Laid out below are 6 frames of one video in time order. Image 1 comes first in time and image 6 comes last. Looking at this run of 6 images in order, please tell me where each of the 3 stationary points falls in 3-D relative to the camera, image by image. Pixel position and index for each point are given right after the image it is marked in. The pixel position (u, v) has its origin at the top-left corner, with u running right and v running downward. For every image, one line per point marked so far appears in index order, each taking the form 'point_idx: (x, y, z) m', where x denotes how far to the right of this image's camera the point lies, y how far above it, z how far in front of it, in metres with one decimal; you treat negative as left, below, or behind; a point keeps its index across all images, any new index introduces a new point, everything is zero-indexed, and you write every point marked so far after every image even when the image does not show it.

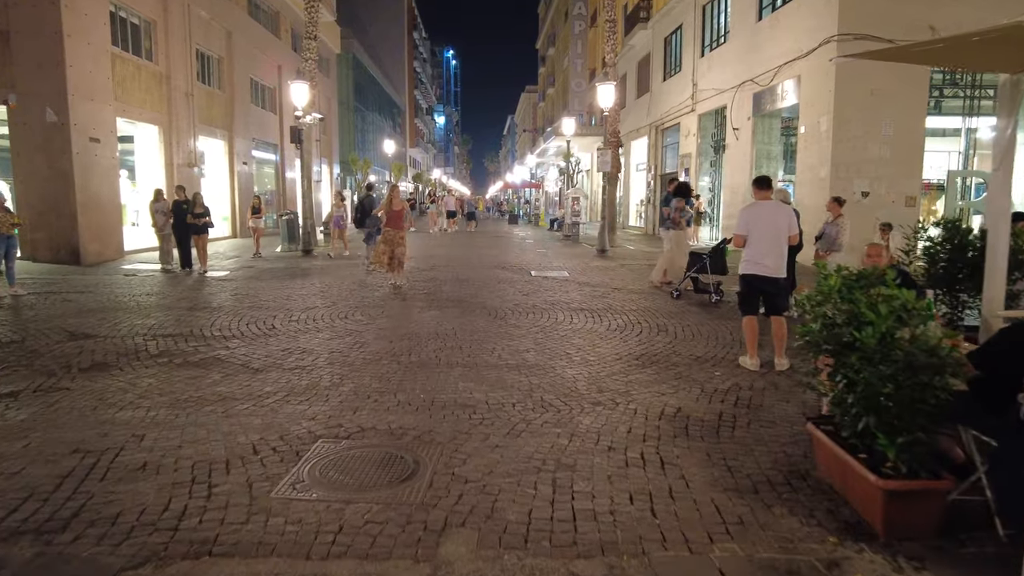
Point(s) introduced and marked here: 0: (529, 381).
0: (+0.2, -0.8, +5.9) m
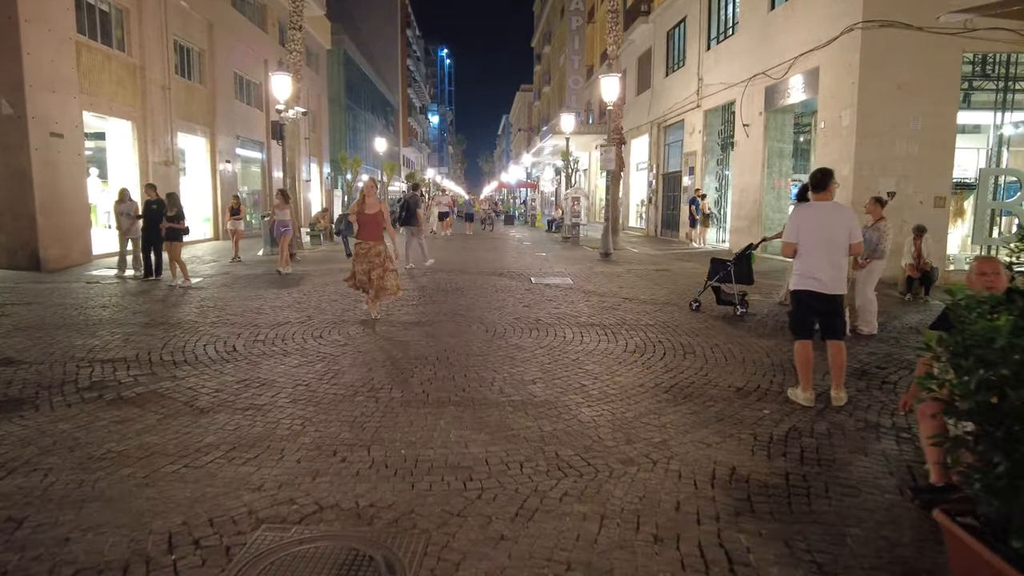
0: (+0.2, -1.0, +4.7) m
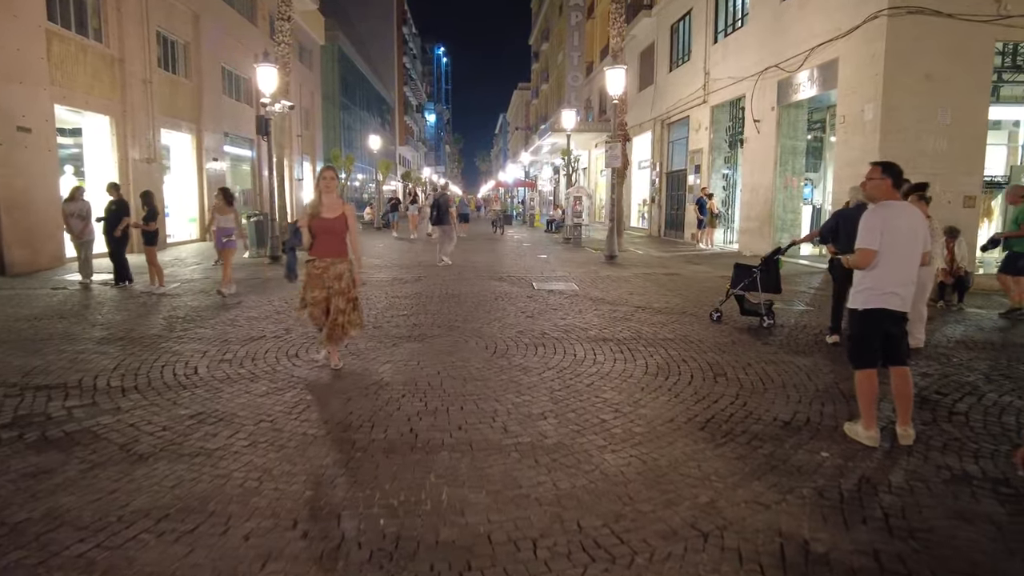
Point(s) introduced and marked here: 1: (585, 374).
0: (+0.2, -1.1, +3.8) m
1: (+0.7, -0.8, +6.0) m
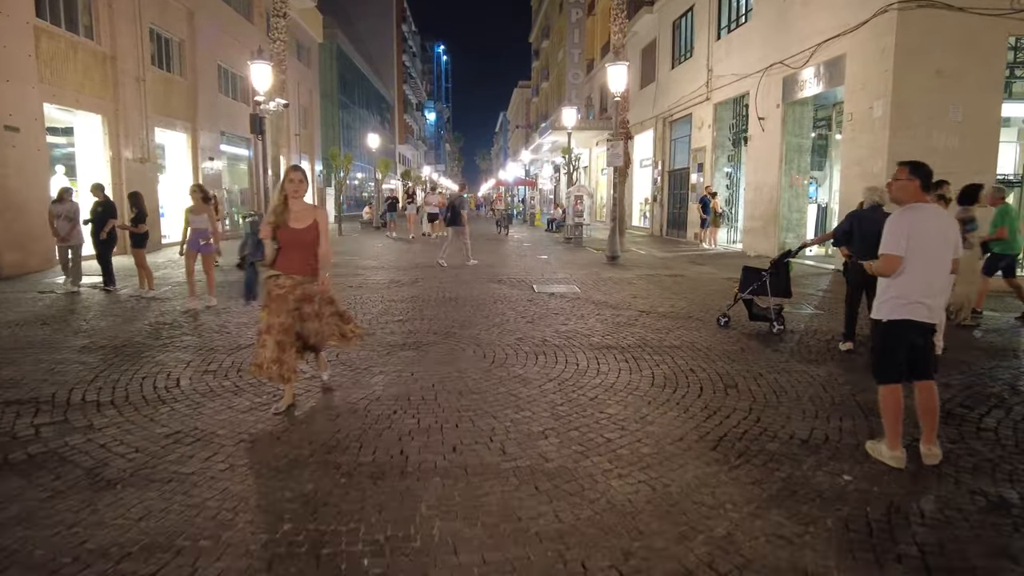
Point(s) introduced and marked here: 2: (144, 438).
0: (+0.2, -1.2, +3.4) m
1: (+0.7, -0.8, +5.7) m
2: (-2.5, -1.0, +4.5) m
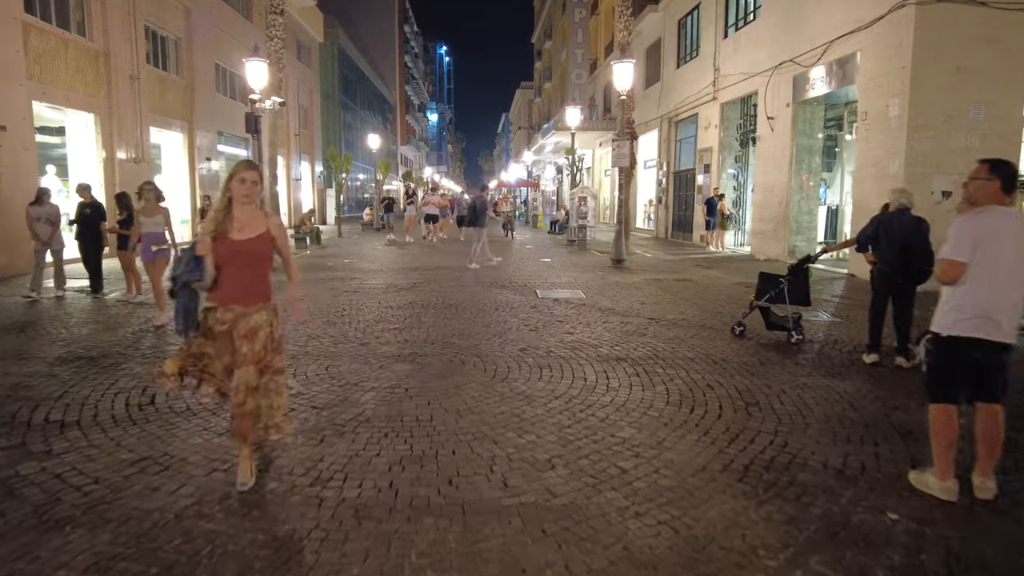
0: (+0.3, -1.2, +3.0) m
1: (+0.7, -0.9, +5.2) m
2: (-2.5, -1.1, +4.1) m
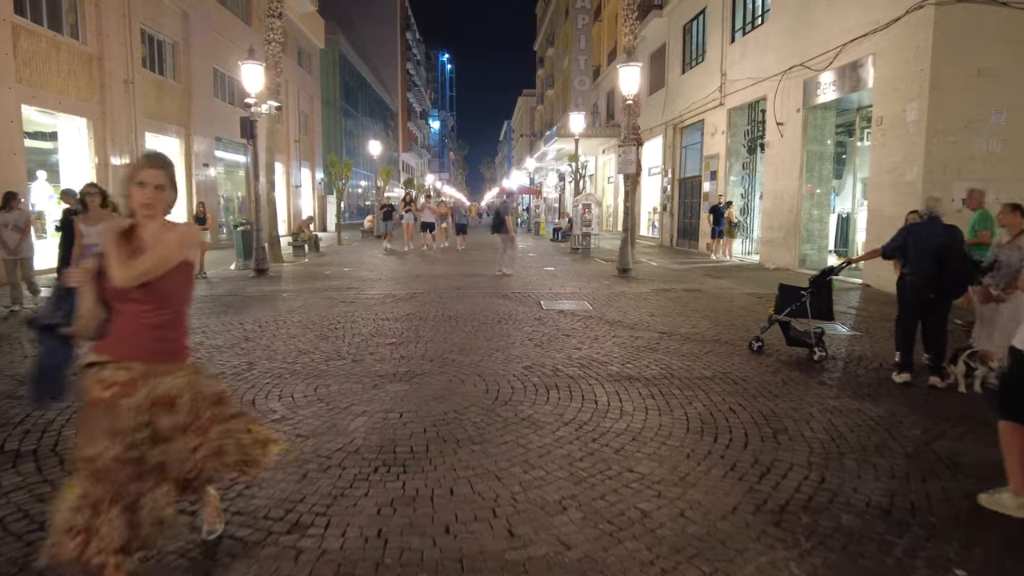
0: (+0.3, -1.3, +2.5) m
1: (+0.7, -1.0, +4.7) m
2: (-2.5, -1.2, +3.6) m
